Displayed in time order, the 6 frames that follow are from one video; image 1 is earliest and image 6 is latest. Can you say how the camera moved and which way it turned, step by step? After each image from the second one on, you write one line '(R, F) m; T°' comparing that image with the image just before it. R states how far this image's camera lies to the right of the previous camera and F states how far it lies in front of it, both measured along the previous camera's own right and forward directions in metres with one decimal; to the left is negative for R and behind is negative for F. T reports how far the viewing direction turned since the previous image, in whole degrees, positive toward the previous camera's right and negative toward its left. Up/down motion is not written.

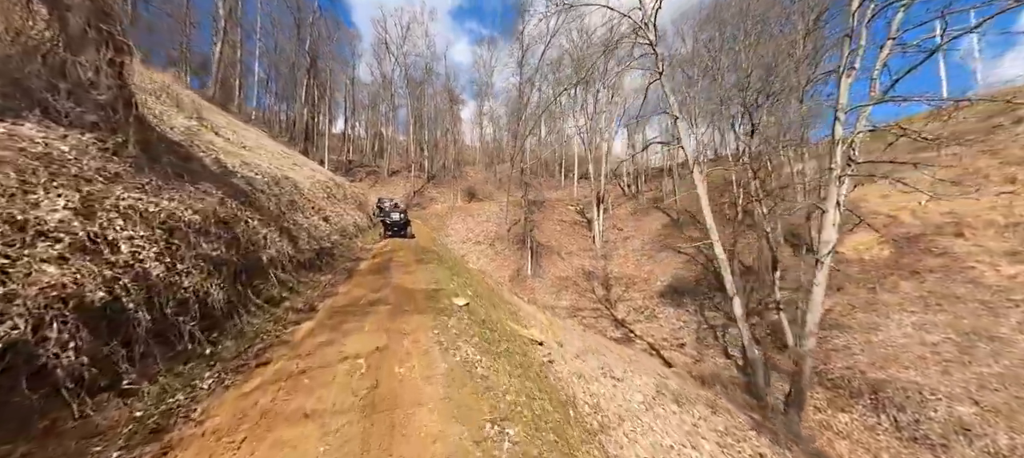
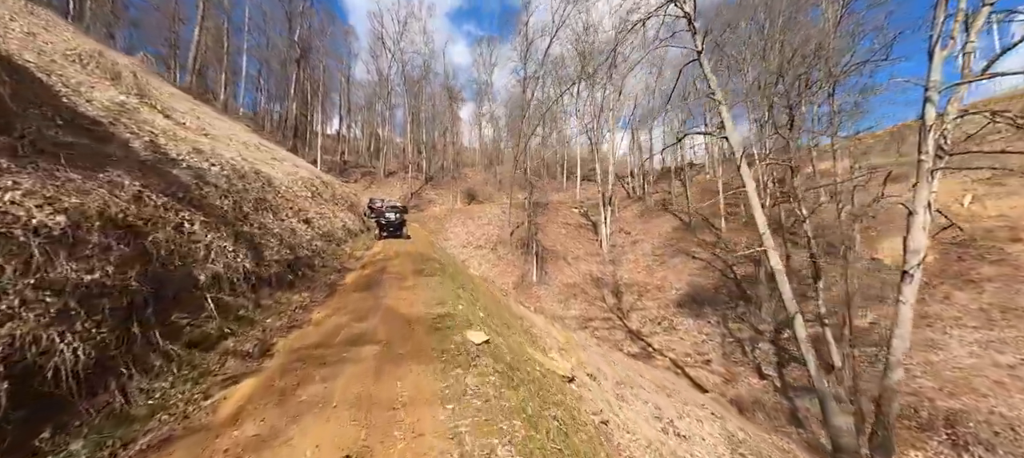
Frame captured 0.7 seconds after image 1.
(-0.4, +1.3) m; 0°
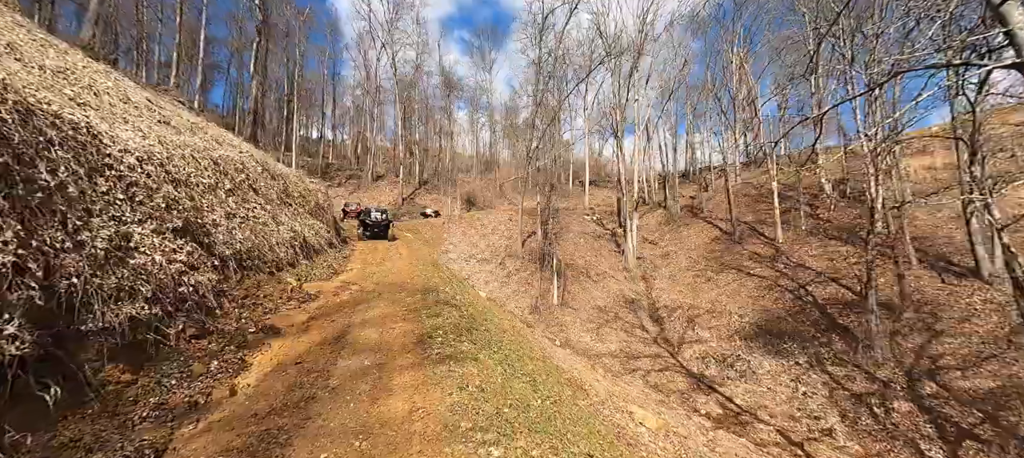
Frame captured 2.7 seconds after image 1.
(-1.1, +3.7) m; +1°
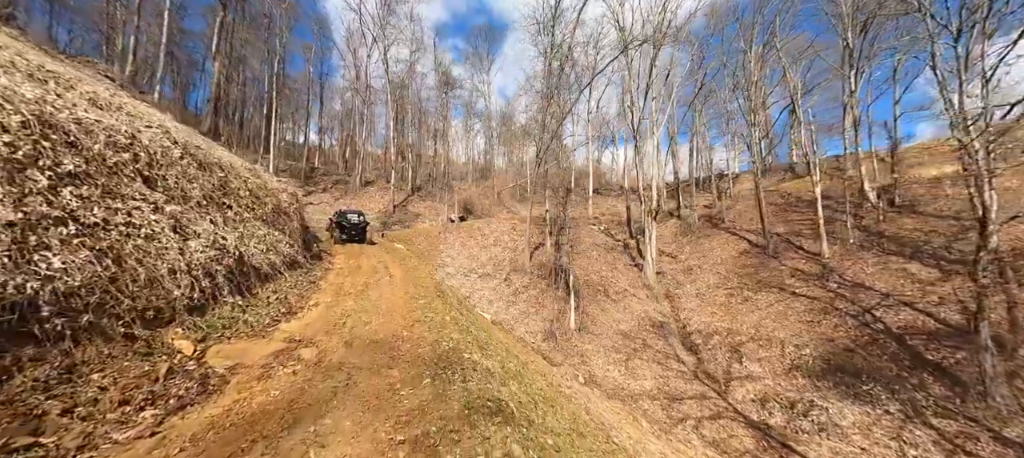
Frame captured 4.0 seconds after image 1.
(-0.8, +2.4) m; +2°
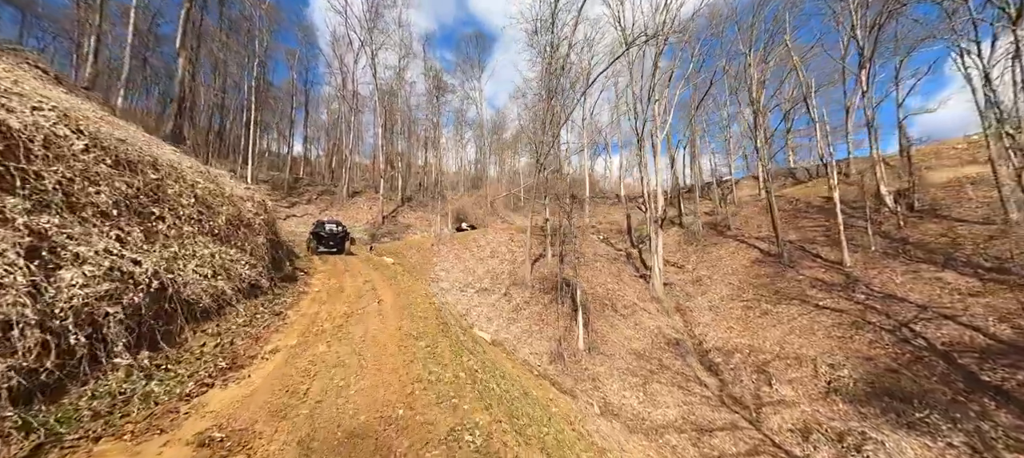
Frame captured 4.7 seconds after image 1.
(-0.4, +1.2) m; +2°
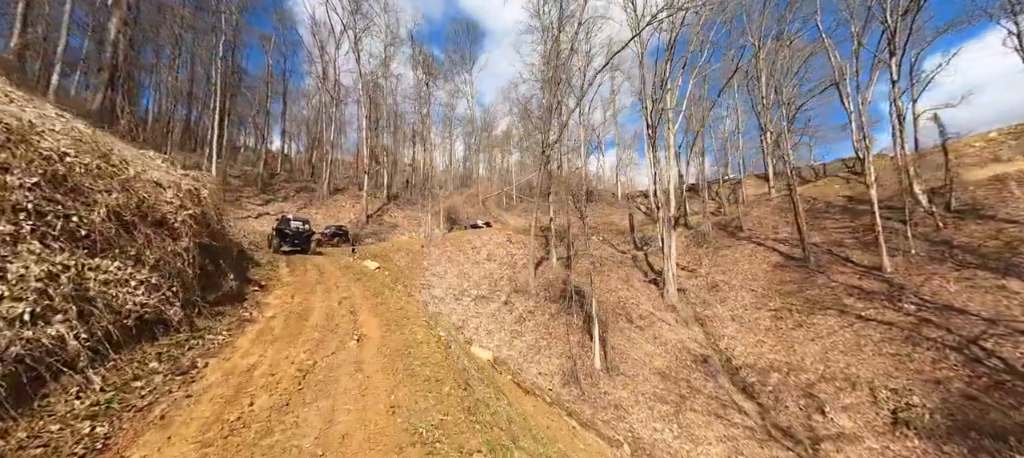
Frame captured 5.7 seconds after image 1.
(-0.7, +1.9) m; +2°
